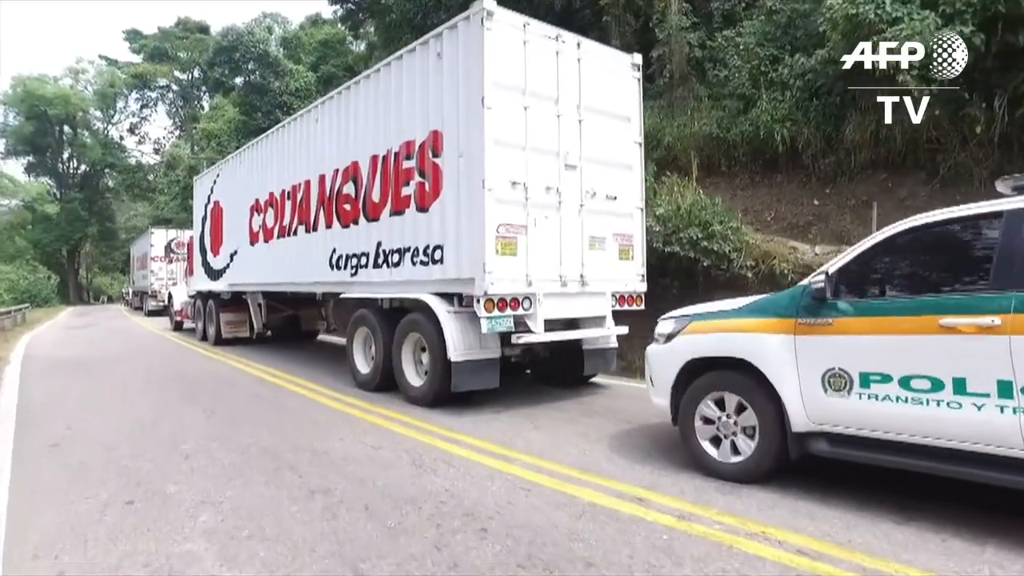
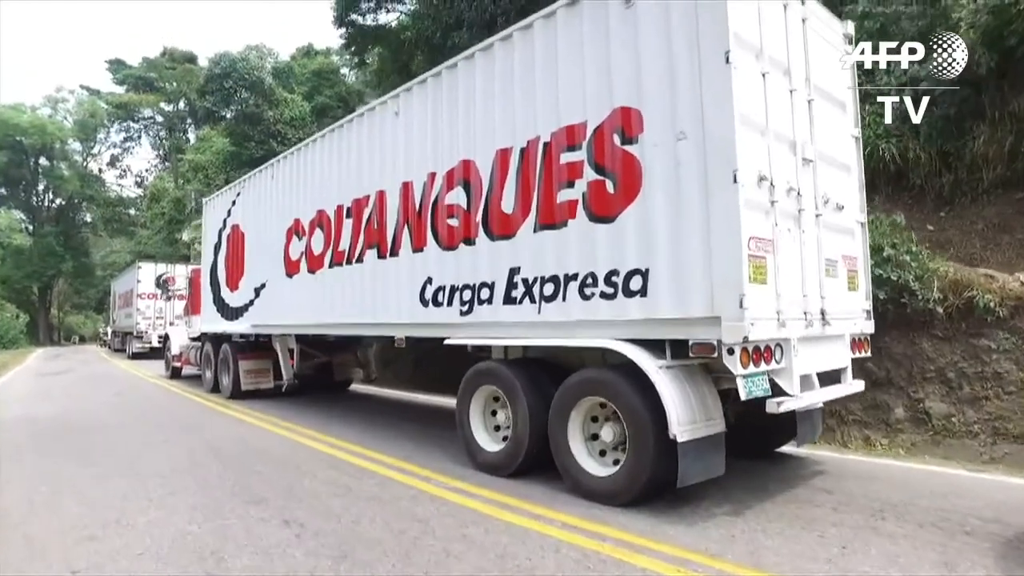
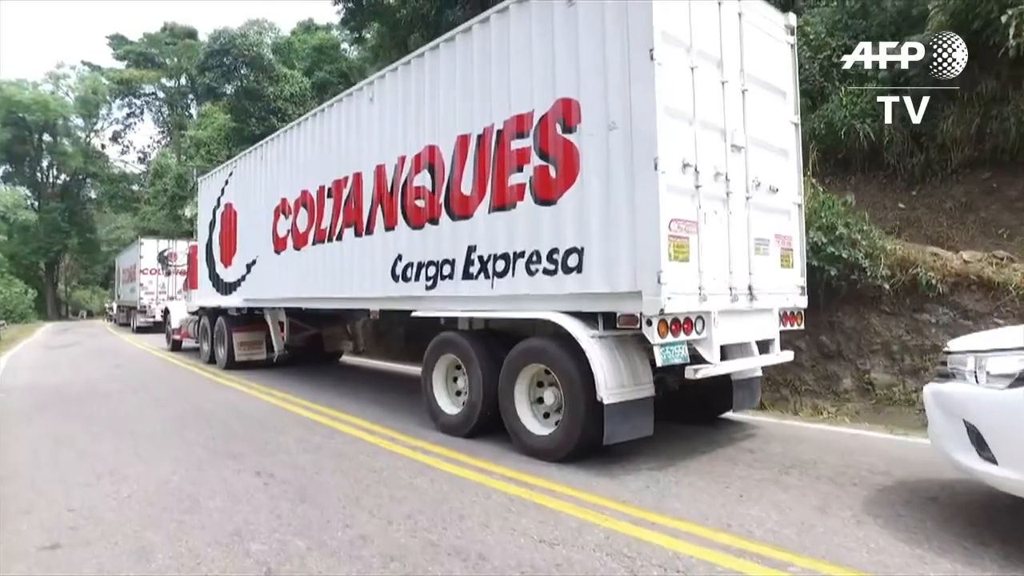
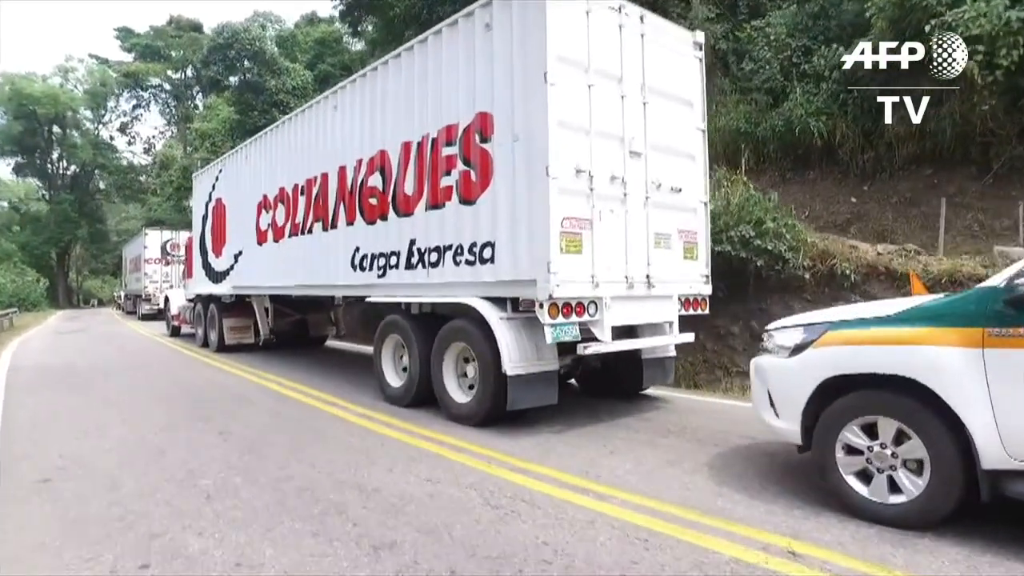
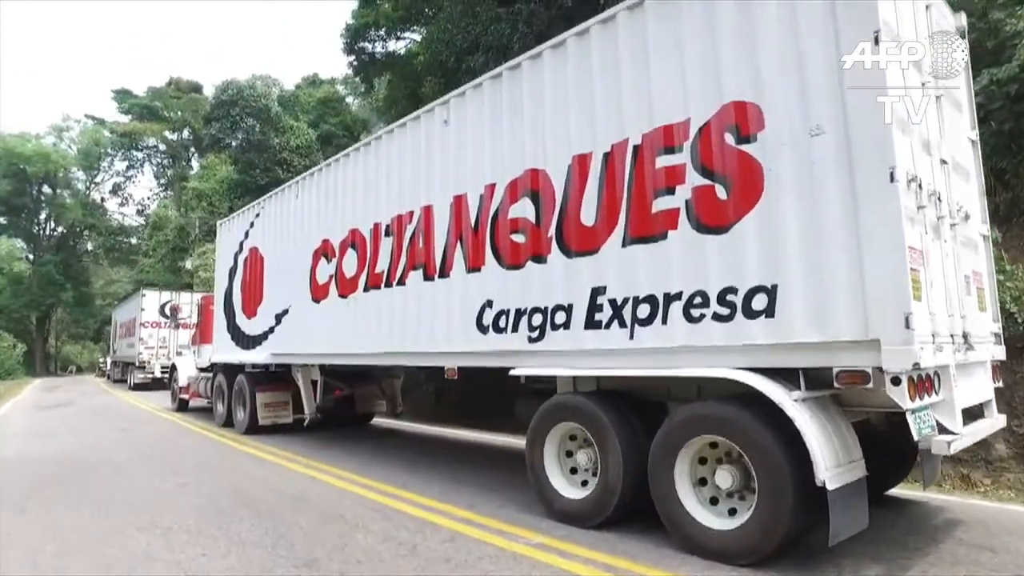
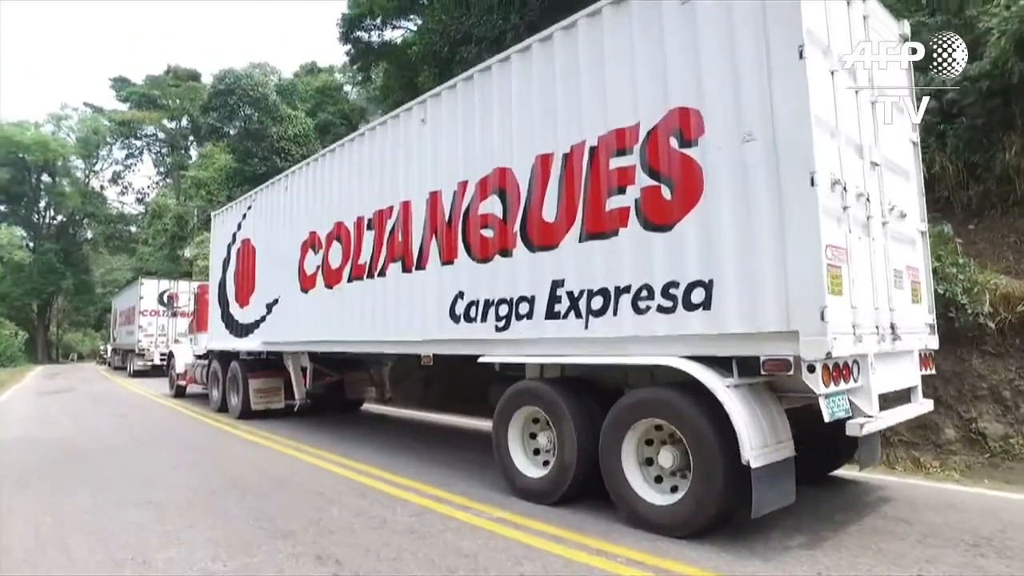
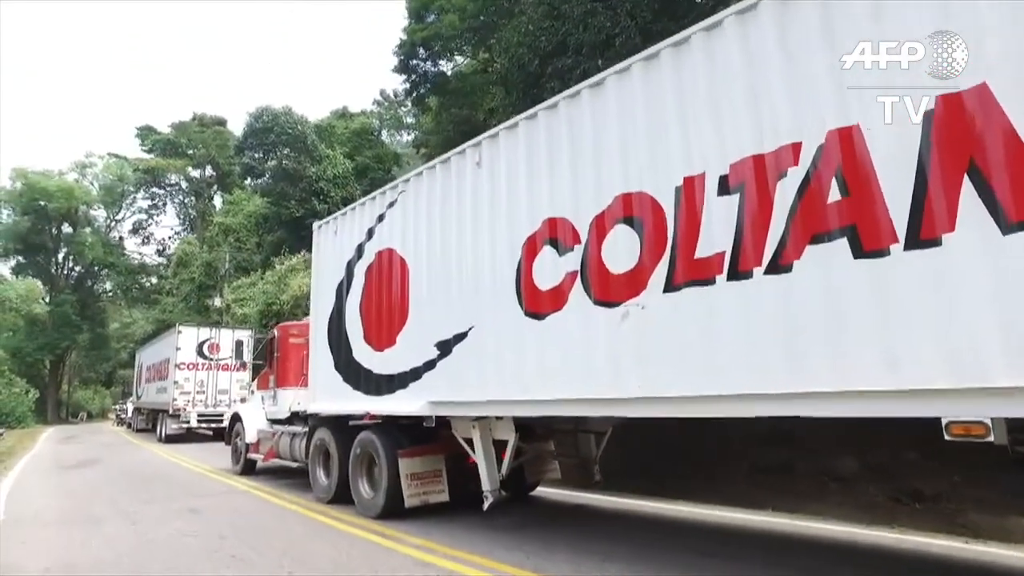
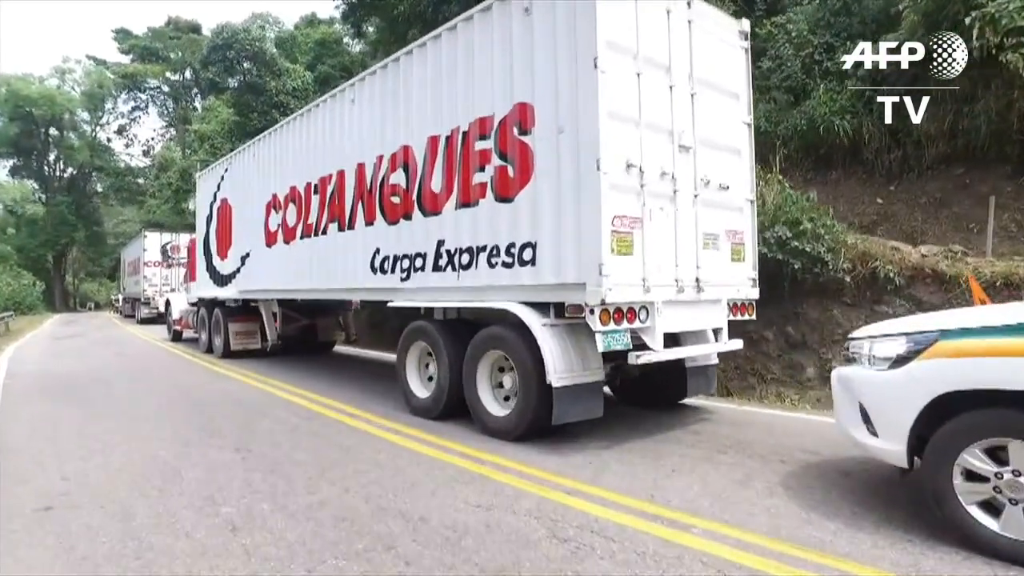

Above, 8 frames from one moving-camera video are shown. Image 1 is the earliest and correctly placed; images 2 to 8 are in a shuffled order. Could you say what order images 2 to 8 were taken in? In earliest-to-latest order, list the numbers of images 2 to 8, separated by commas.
4, 8, 3, 2, 6, 5, 7
